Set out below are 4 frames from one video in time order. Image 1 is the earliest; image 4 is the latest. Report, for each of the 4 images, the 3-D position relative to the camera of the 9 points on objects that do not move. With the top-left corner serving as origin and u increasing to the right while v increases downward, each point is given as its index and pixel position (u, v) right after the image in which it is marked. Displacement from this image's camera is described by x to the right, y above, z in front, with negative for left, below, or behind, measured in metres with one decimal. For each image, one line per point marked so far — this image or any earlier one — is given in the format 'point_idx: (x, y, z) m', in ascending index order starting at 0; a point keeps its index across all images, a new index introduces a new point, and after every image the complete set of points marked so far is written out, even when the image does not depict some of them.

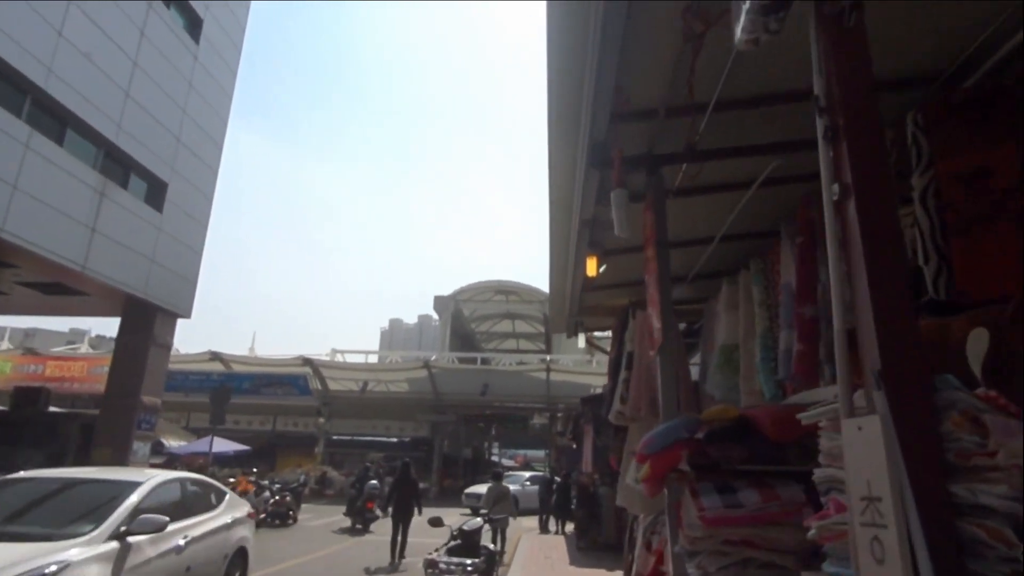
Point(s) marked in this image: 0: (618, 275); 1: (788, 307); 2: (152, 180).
0: (+0.9, +0.1, +6.2) m
1: (+1.6, -0.1, +4.2) m
2: (-7.9, +2.4, +16.0) m
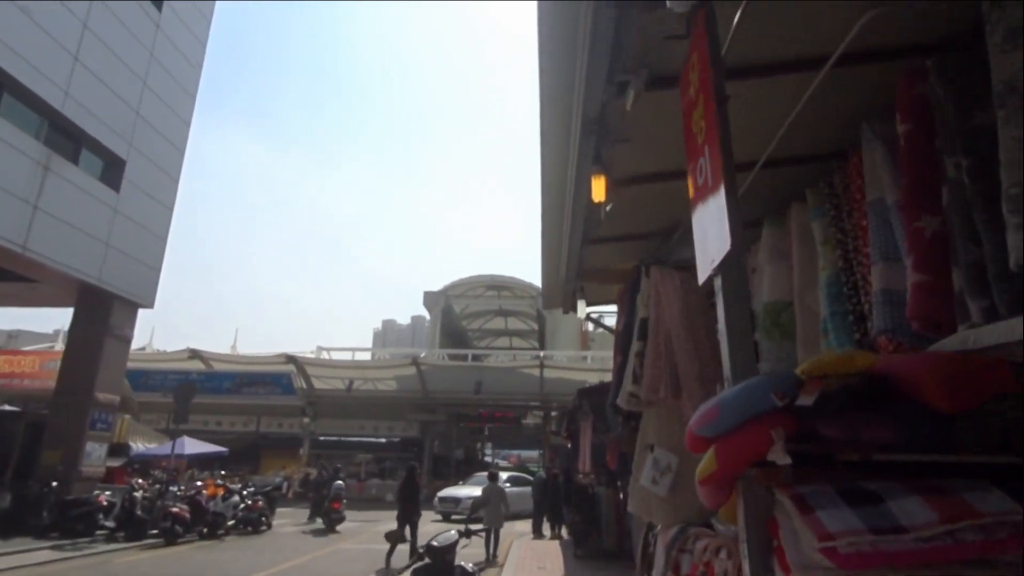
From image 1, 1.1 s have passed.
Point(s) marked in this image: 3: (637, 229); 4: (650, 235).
0: (+0.8, +0.5, +4.9) m
1: (+1.5, +0.2, +2.9) m
2: (-8.1, +2.6, +14.6) m
3: (+0.9, +0.4, +5.1) m
4: (+1.0, +0.4, +5.2) m
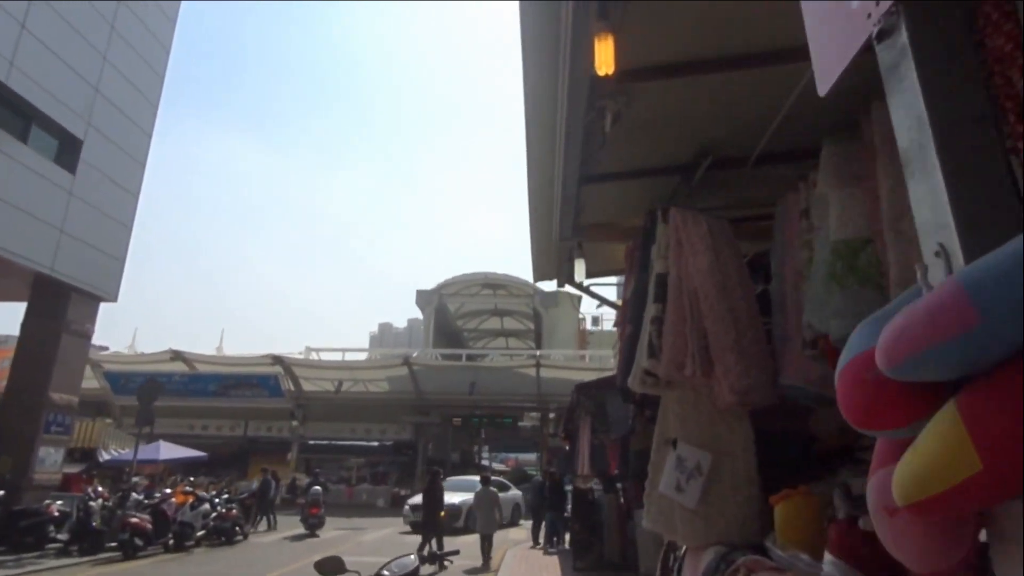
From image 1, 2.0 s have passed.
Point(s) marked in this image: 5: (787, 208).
0: (+0.7, +0.8, +3.7) m
1: (+1.4, +0.5, +1.8) m
2: (-8.3, +2.8, +13.5) m
3: (+0.8, +0.7, +4.0) m
4: (+0.9, +0.7, +4.1) m
5: (+1.5, +0.4, +4.0) m
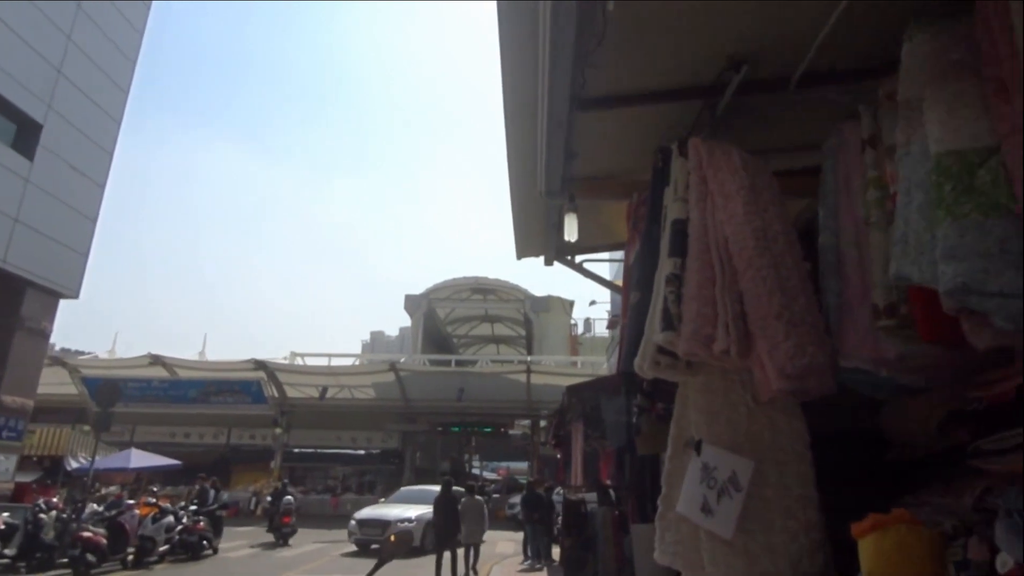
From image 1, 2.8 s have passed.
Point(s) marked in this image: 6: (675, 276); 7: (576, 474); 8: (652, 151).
0: (+0.6, +0.9, +2.8) m
1: (+1.3, +0.7, +0.9) m
2: (-8.5, +2.9, +12.5) m
3: (+0.6, +0.9, +3.0) m
4: (+0.8, +0.8, +3.2) m
5: (+1.4, +0.6, +3.1) m
6: (+0.6, 0.0, +2.7) m
7: (+1.0, -3.1, +12.0) m
8: (+0.7, +0.7, +3.7) m
